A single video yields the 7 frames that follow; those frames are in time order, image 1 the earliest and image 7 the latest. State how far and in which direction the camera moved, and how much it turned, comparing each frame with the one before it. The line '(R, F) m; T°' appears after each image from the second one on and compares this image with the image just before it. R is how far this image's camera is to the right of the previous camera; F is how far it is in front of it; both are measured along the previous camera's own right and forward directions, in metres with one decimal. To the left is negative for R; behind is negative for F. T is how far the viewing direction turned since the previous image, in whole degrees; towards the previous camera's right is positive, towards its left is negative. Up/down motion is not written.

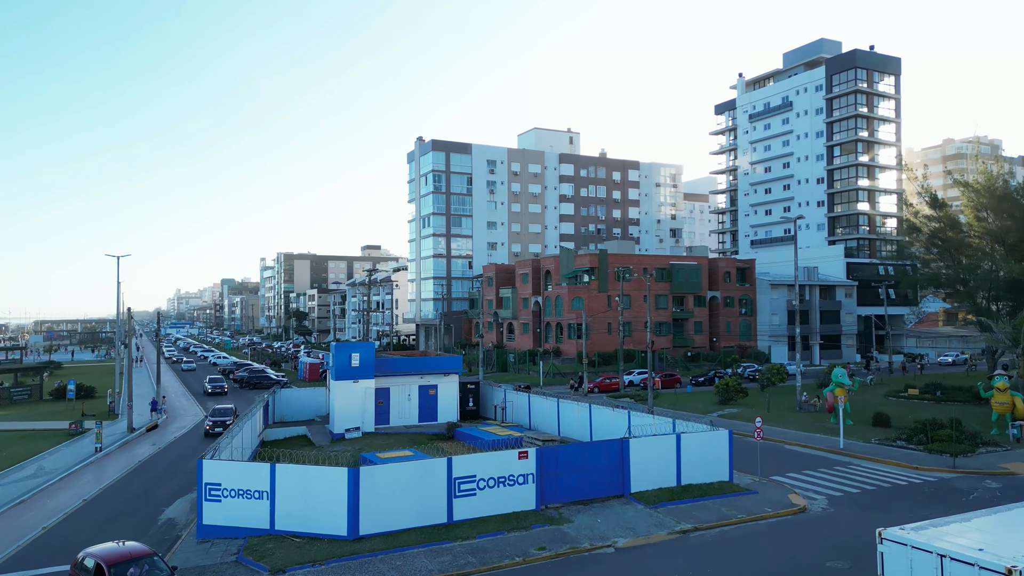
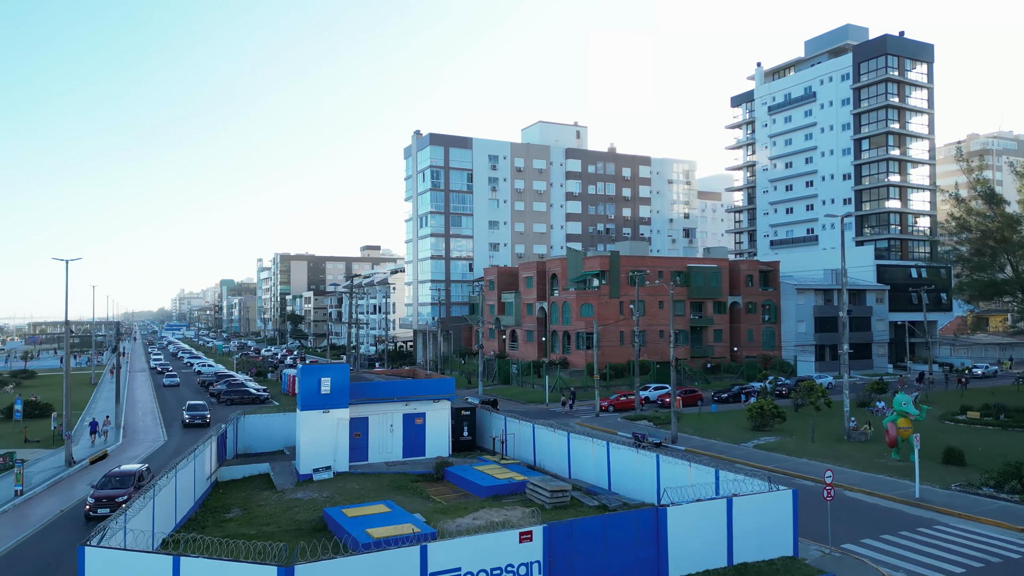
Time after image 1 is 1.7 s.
(+0.1, +5.8) m; 0°
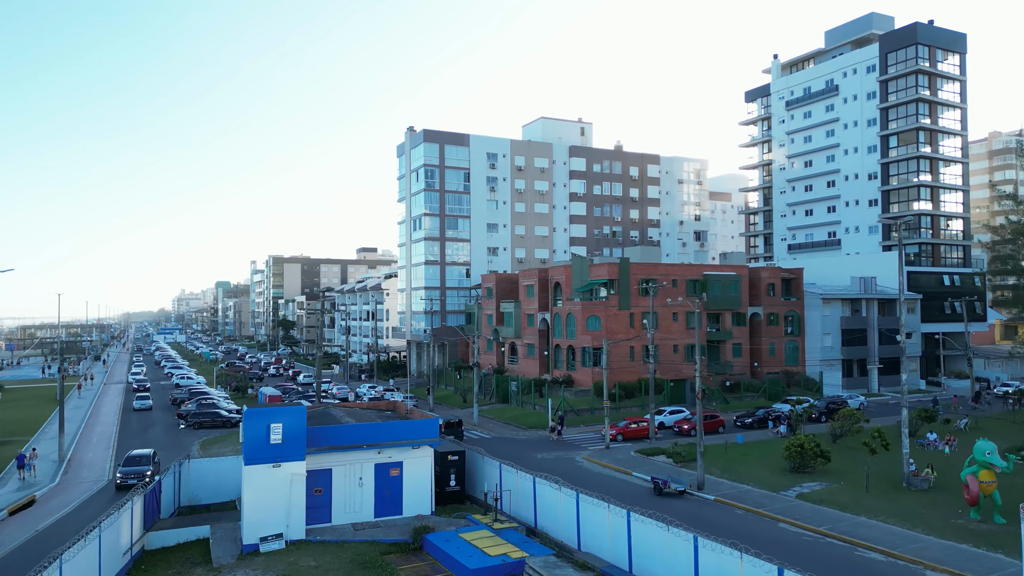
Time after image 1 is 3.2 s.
(+0.2, +5.6) m; 0°
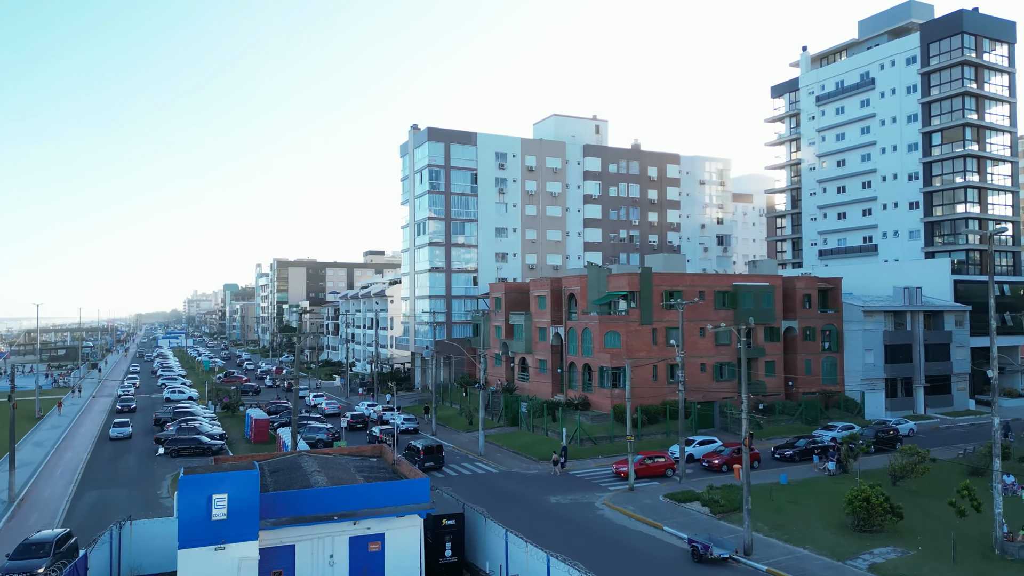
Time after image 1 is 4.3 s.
(+0.1, +5.1) m; -1°
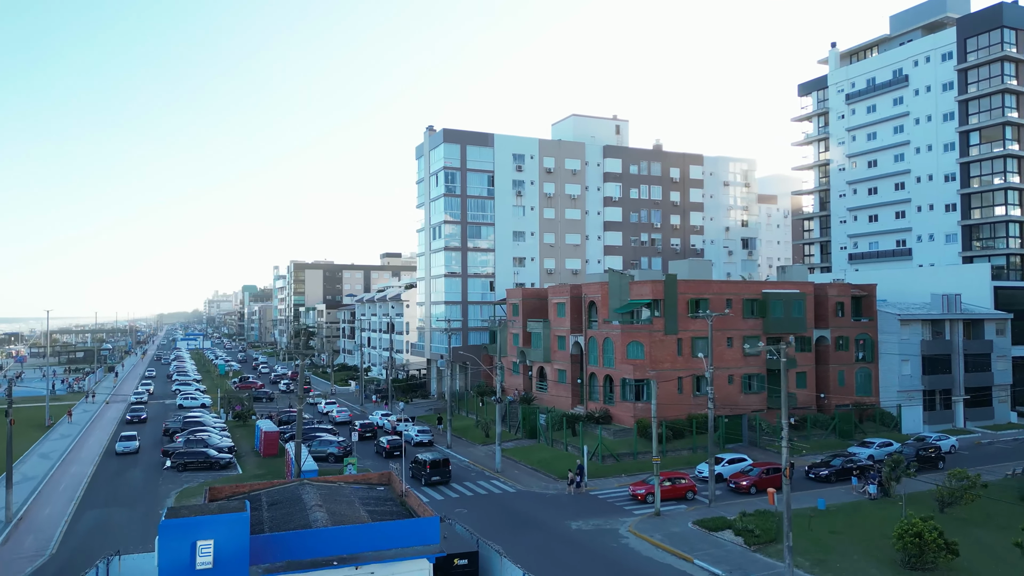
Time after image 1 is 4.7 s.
(0.0, +2.0) m; -1°
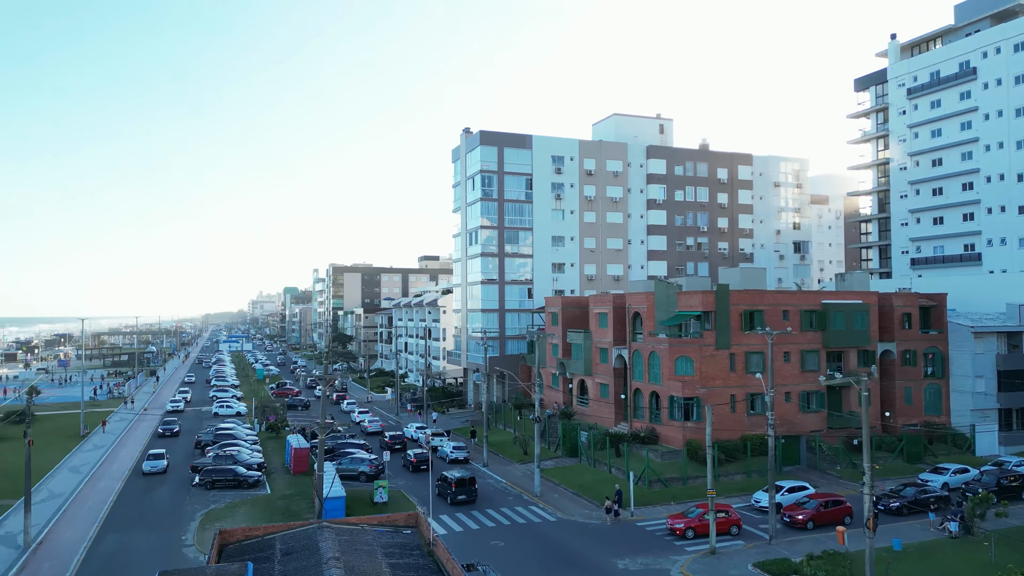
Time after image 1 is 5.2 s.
(-0.1, +2.5) m; -3°
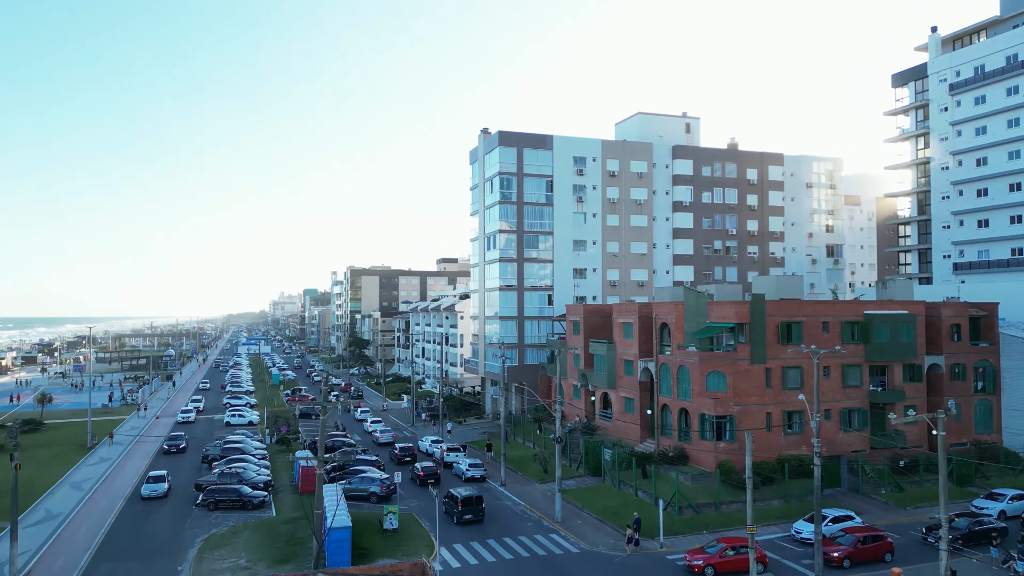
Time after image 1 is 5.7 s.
(0.0, +2.6) m; -2°
